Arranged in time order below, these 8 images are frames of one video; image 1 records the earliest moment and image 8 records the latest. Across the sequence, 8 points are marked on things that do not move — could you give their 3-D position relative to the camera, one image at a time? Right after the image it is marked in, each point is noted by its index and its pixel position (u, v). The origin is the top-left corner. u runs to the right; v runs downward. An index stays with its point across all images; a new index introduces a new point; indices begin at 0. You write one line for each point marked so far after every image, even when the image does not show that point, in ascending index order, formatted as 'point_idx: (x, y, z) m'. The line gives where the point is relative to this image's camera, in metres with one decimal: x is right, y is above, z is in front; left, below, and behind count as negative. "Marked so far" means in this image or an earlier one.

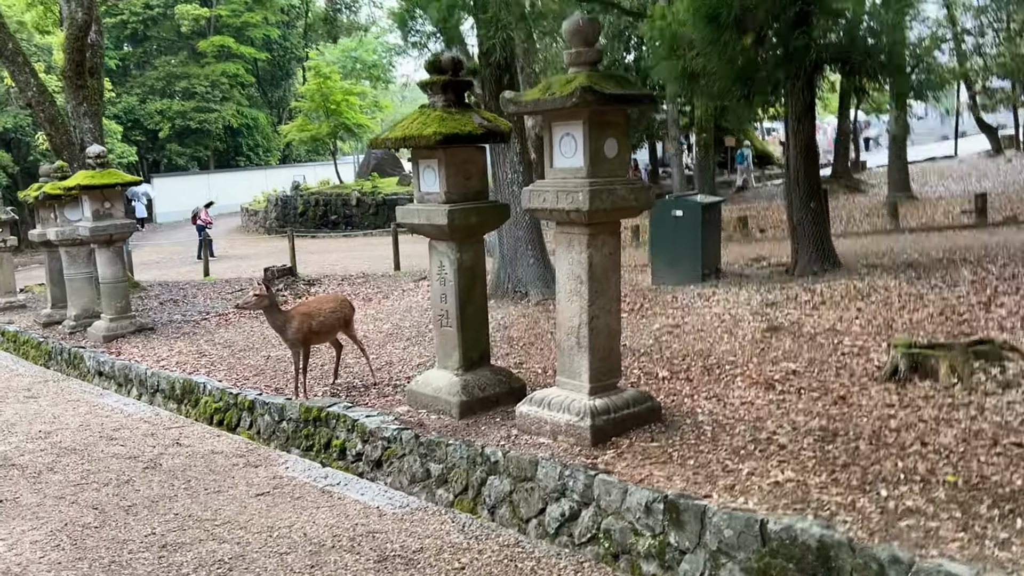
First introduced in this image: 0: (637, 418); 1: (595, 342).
0: (+0.7, -0.7, +5.0) m
1: (+0.4, -0.3, +5.0) m
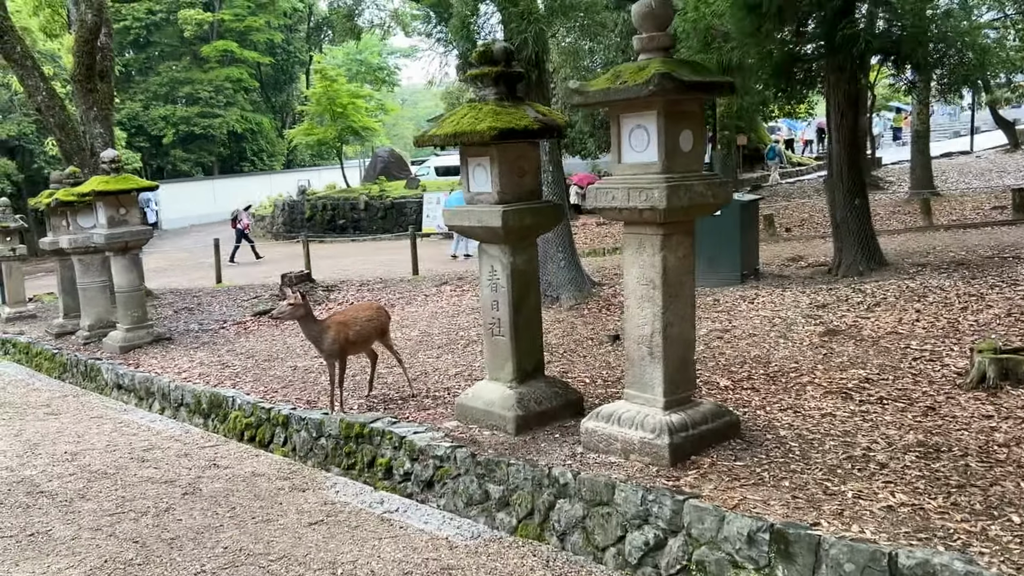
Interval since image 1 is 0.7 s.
0: (+1.0, -0.7, +4.6) m
1: (+0.8, -0.3, +4.6) m
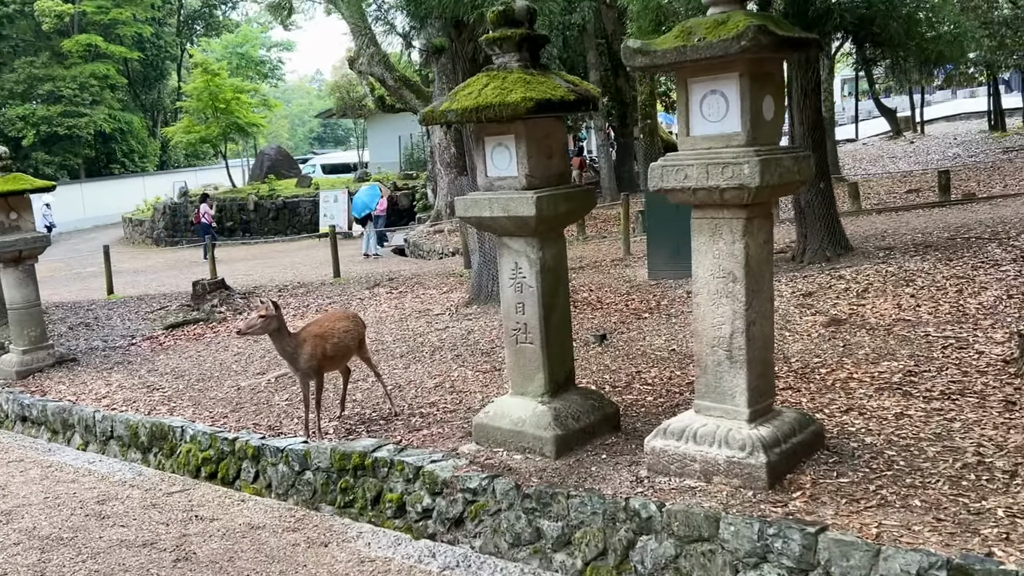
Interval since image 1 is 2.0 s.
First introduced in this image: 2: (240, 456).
0: (+1.3, -0.7, +4.0) m
1: (+1.0, -0.3, +4.0) m
2: (-1.6, -1.0, +5.5) m
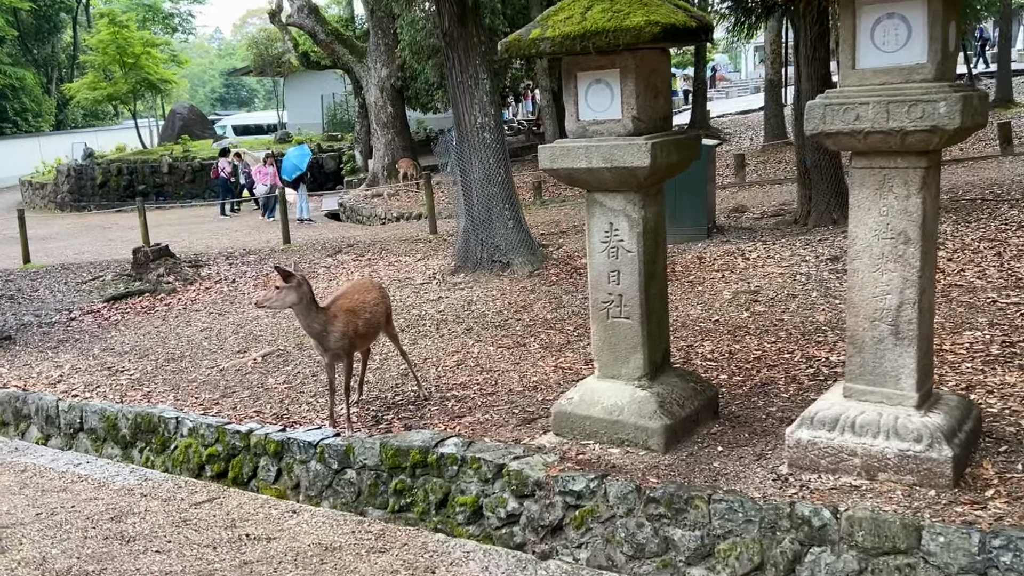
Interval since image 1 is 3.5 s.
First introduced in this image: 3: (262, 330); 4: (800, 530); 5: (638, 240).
0: (+1.7, -0.6, +3.5) m
1: (+1.5, -0.2, +3.4) m
2: (-1.3, -0.8, +4.7) m
3: (-2.0, -0.4, +7.5) m
4: (+1.0, -0.8, +3.2) m
5: (+0.5, +0.2, +3.9) m
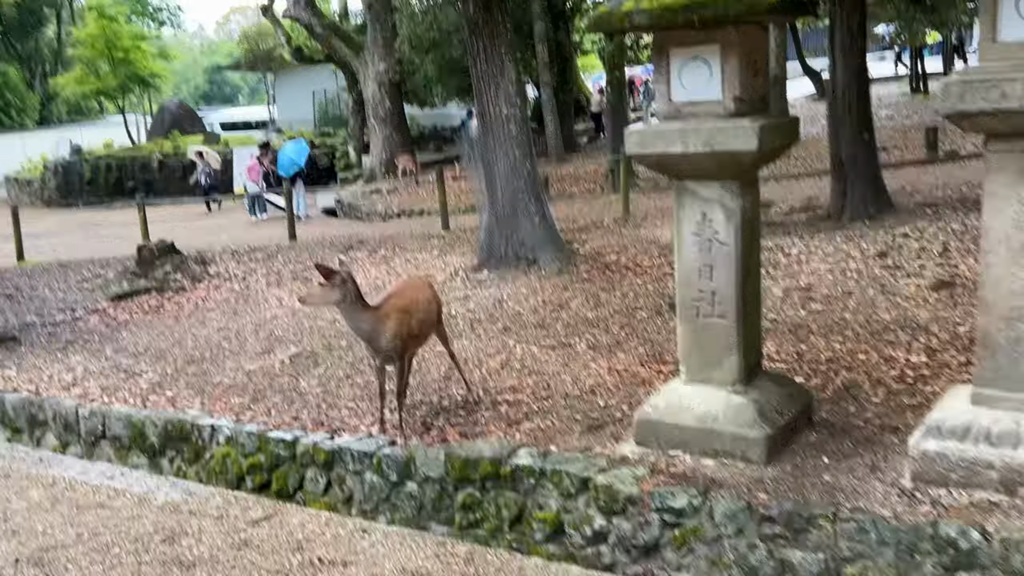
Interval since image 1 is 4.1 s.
0: (+2.1, -0.5, +3.2) m
1: (+1.8, -0.1, +3.1) m
2: (-1.0, -0.8, +4.4) m
3: (-1.8, -0.3, +7.2) m
4: (+1.3, -0.8, +2.8) m
5: (+0.9, +0.2, +3.6) m
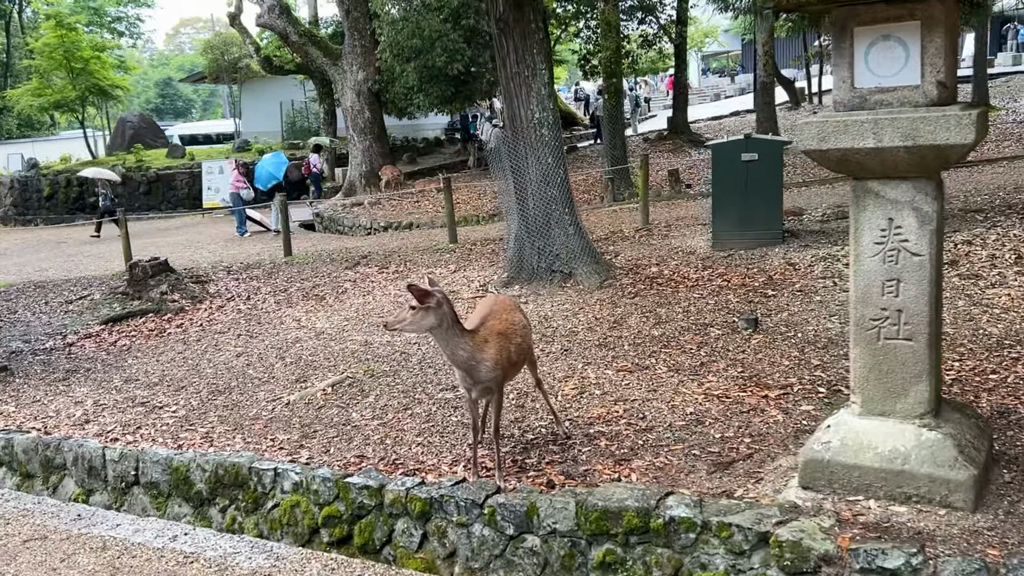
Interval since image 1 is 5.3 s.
0: (+2.6, -0.6, +2.7) m
1: (+2.4, -0.2, +2.6) m
2: (-0.5, -0.9, +3.8) m
3: (-1.4, -0.5, +6.5) m
4: (+1.9, -0.9, +2.4) m
5: (+1.4, +0.2, +3.1) m
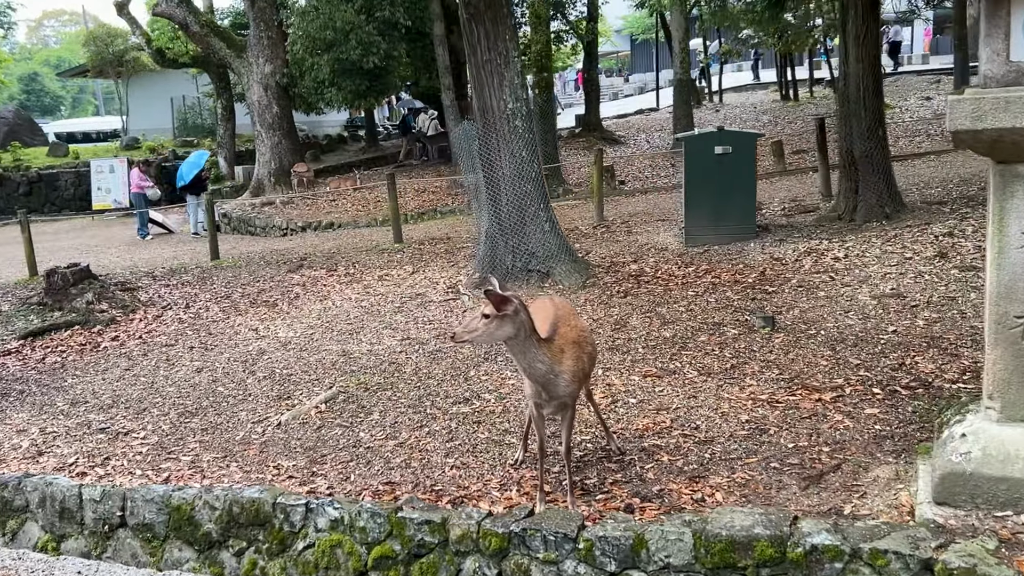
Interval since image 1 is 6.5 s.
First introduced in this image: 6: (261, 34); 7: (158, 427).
0: (+3.0, -0.5, +2.6) m
1: (+2.8, -0.1, +2.5) m
2: (-0.2, -0.9, +3.3) m
3: (-1.4, -0.5, +5.9) m
4: (+2.4, -0.8, +2.2) m
5: (+1.7, +0.2, +2.8) m
6: (-5.3, +5.3, +19.4) m
7: (-2.0, -0.8, +5.1) m
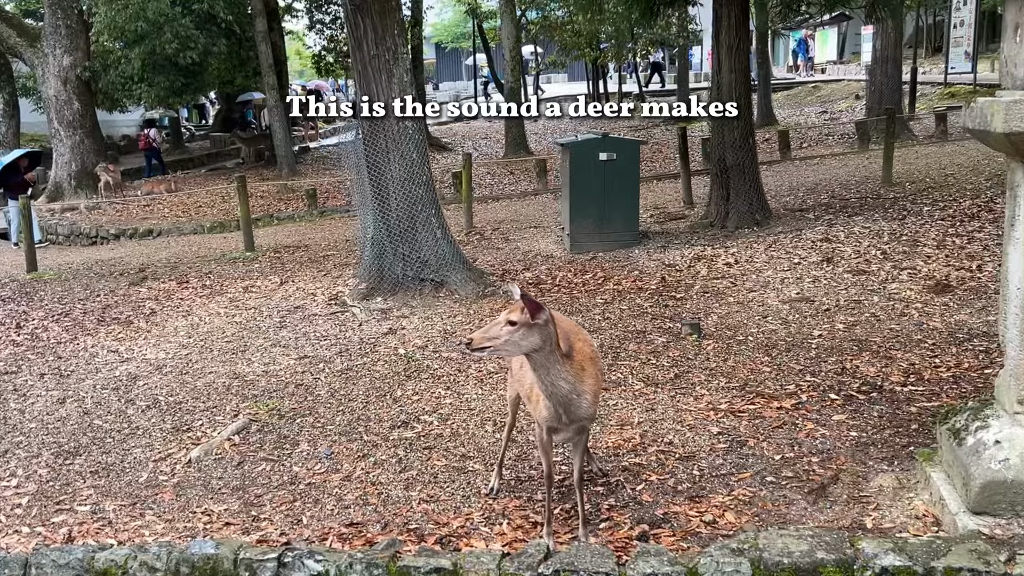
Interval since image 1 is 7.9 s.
0: (+3.2, -0.5, +2.9) m
1: (+3.0, -0.1, +2.7) m
2: (-0.1, -1.0, +2.9) m
3: (-1.9, -0.6, +5.2) m
4: (+2.6, -0.8, +2.3) m
5: (+1.9, +0.2, +2.8) m
6: (-8.6, +5.1, +17.5) m
7: (-2.2, -0.8, +4.3) m
